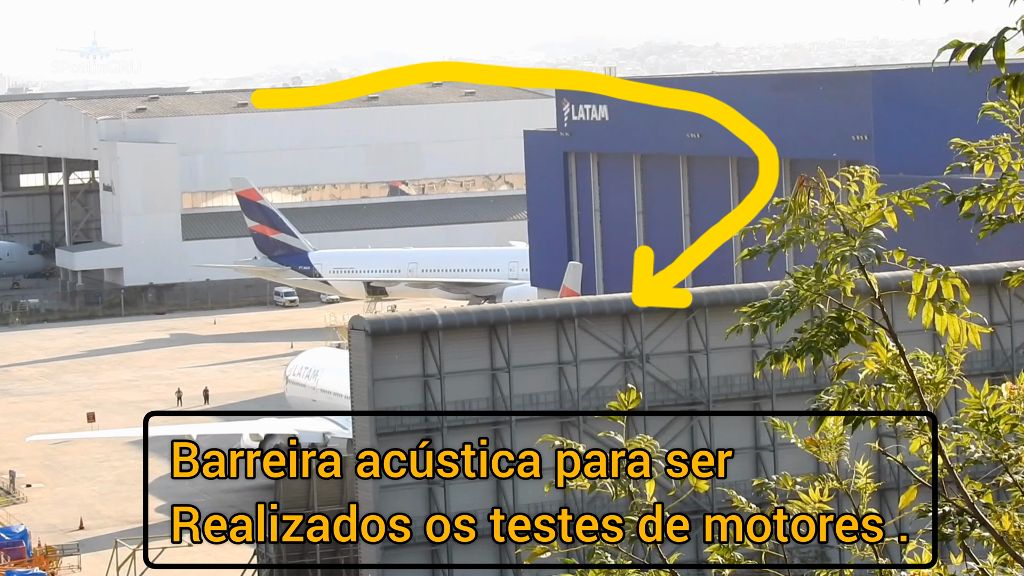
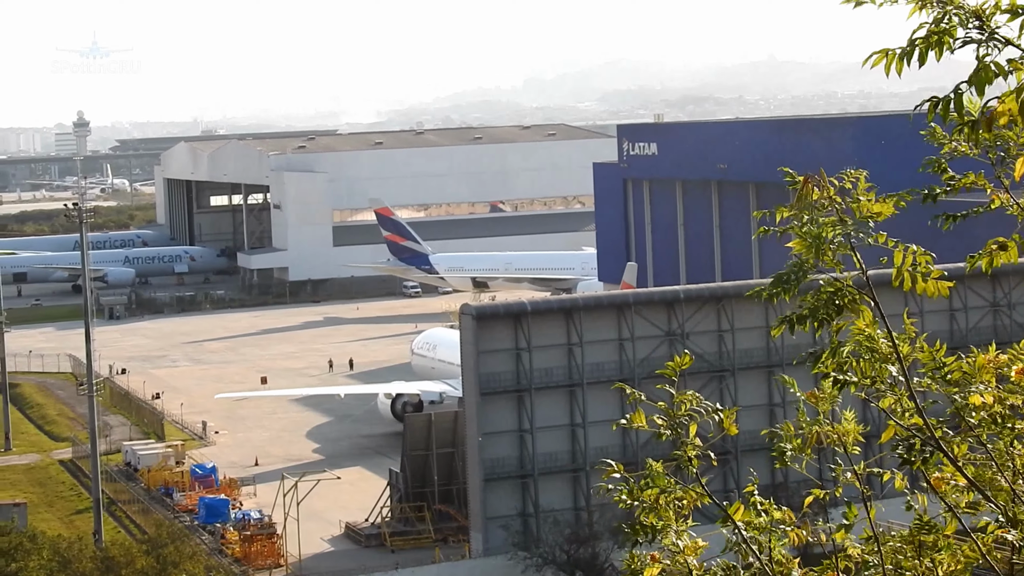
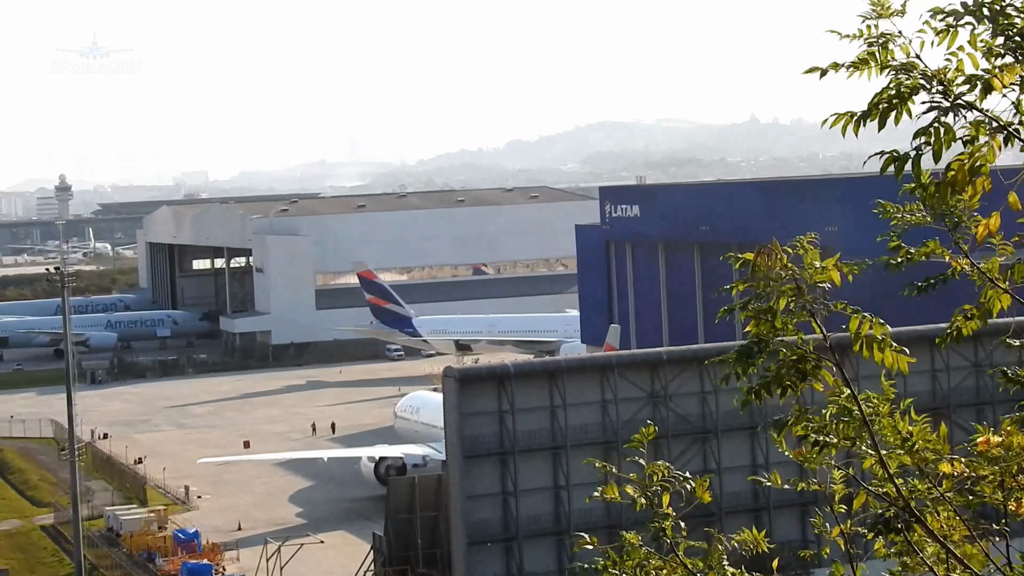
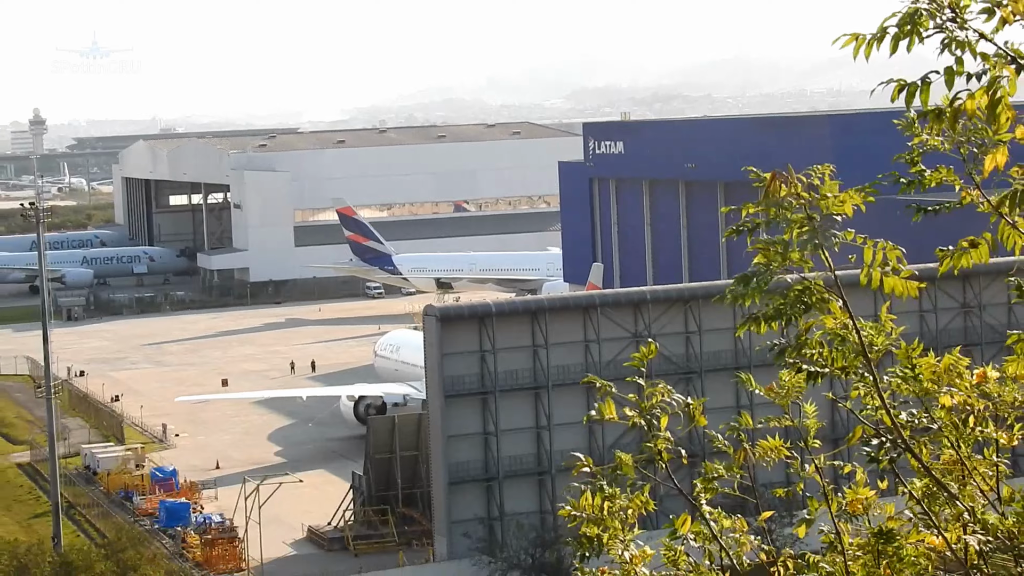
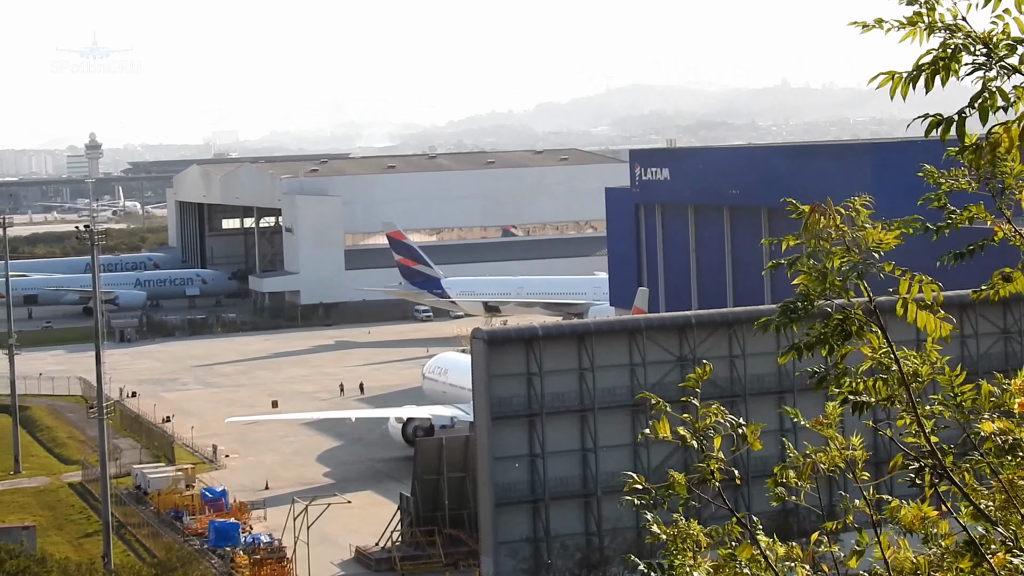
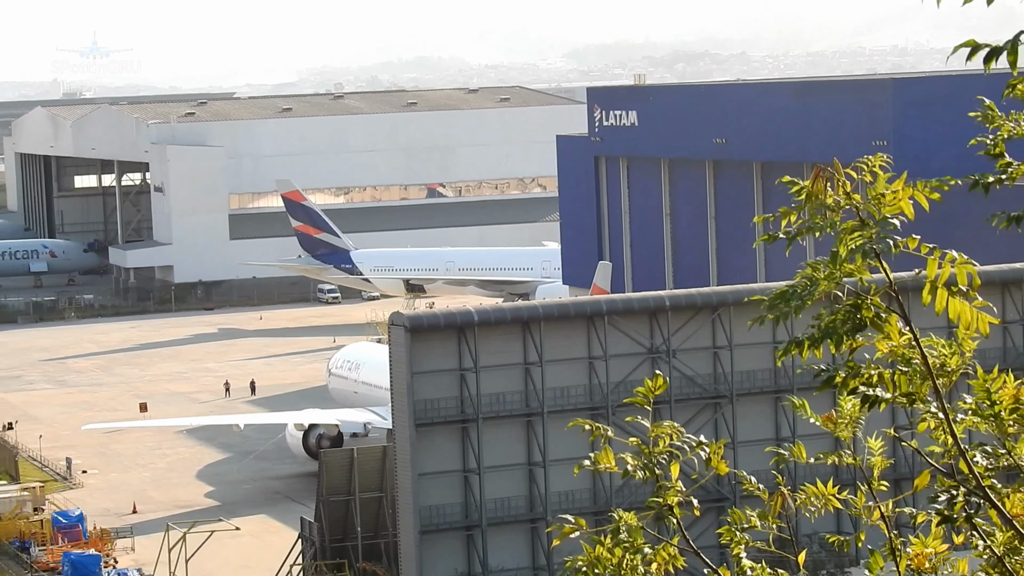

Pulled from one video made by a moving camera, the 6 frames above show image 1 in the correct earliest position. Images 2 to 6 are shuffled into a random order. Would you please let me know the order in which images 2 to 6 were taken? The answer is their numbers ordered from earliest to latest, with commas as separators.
6, 4, 2, 5, 3
